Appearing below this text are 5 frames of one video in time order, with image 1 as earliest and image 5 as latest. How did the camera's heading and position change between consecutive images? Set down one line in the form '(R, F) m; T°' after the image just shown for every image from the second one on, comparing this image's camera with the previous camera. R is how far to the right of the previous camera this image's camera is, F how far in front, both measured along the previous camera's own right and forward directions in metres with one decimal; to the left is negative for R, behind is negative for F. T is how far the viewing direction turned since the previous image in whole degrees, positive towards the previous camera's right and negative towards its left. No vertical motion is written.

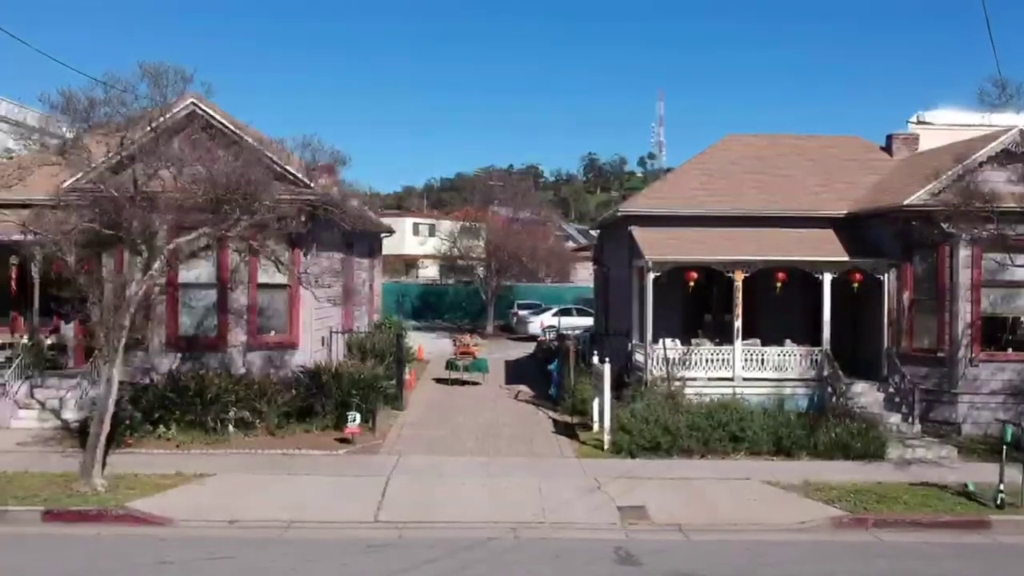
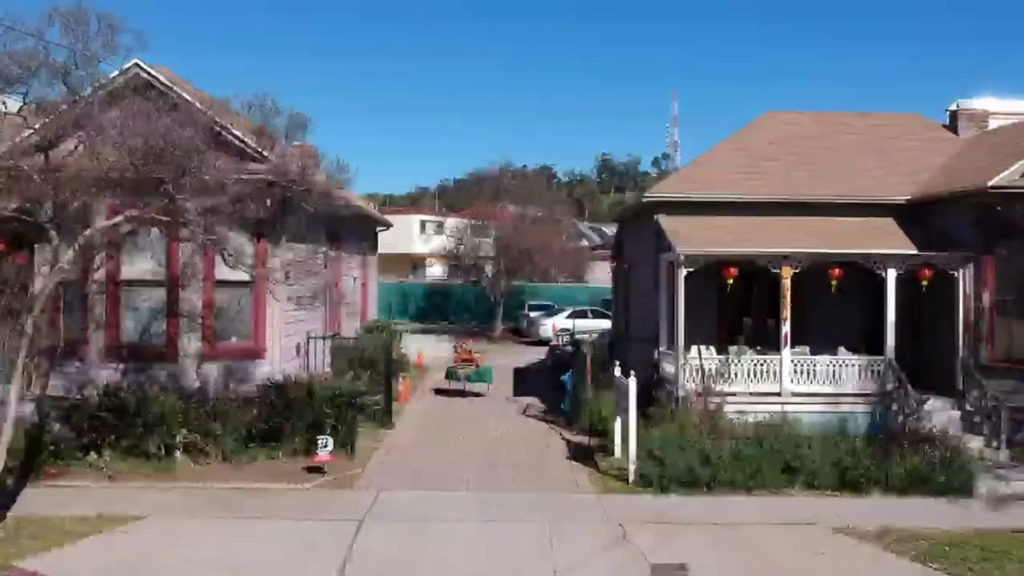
(+0.1, +2.8) m; -1°
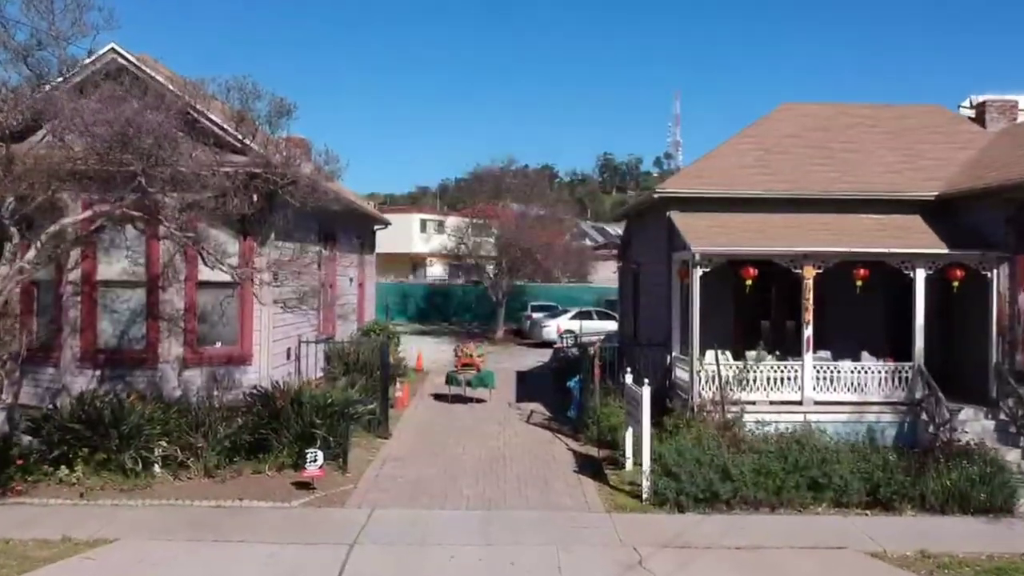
(0.0, +0.9) m; 0°
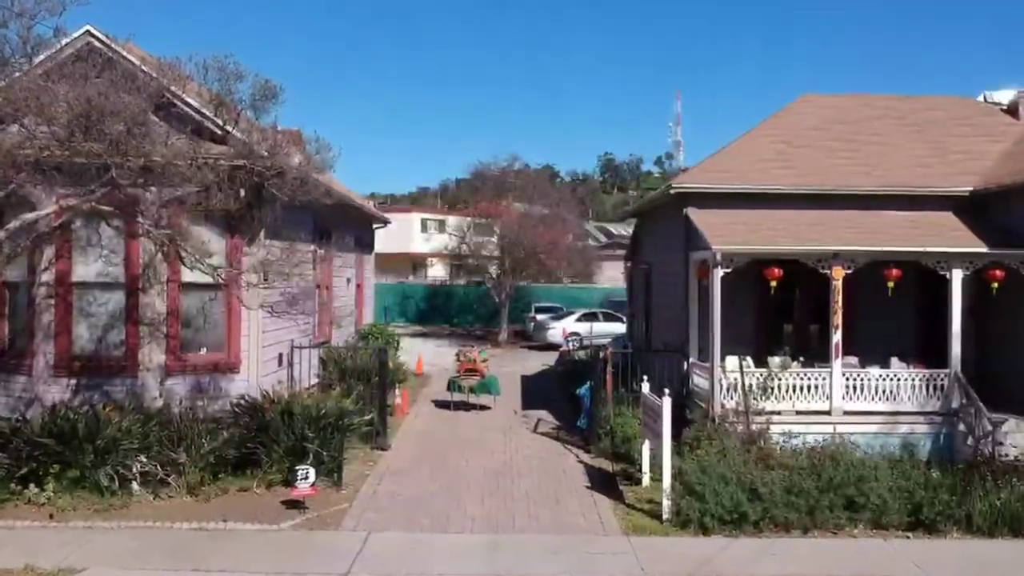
(-0.1, +1.0) m; 0°
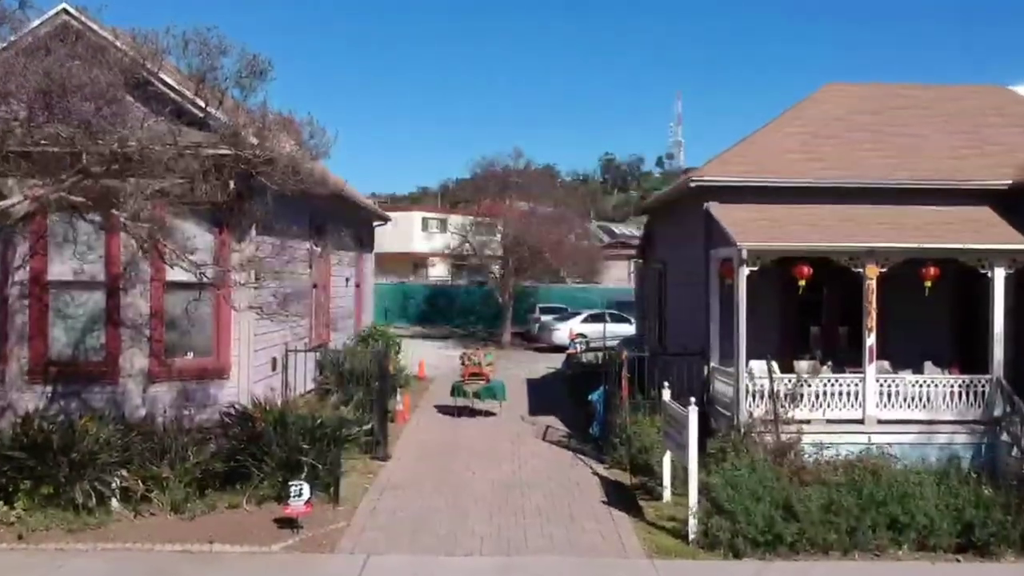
(-0.1, +0.9) m; 0°
